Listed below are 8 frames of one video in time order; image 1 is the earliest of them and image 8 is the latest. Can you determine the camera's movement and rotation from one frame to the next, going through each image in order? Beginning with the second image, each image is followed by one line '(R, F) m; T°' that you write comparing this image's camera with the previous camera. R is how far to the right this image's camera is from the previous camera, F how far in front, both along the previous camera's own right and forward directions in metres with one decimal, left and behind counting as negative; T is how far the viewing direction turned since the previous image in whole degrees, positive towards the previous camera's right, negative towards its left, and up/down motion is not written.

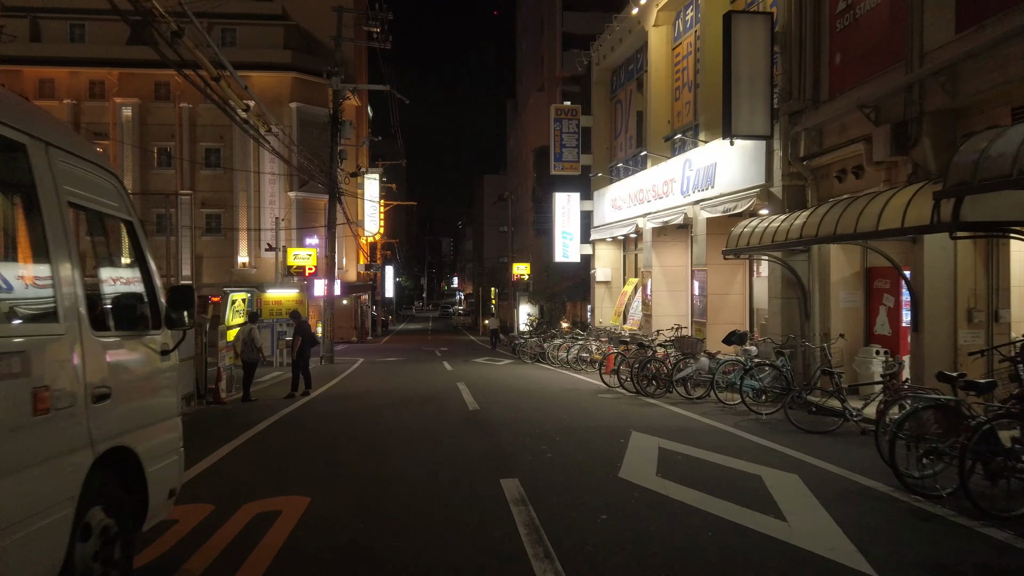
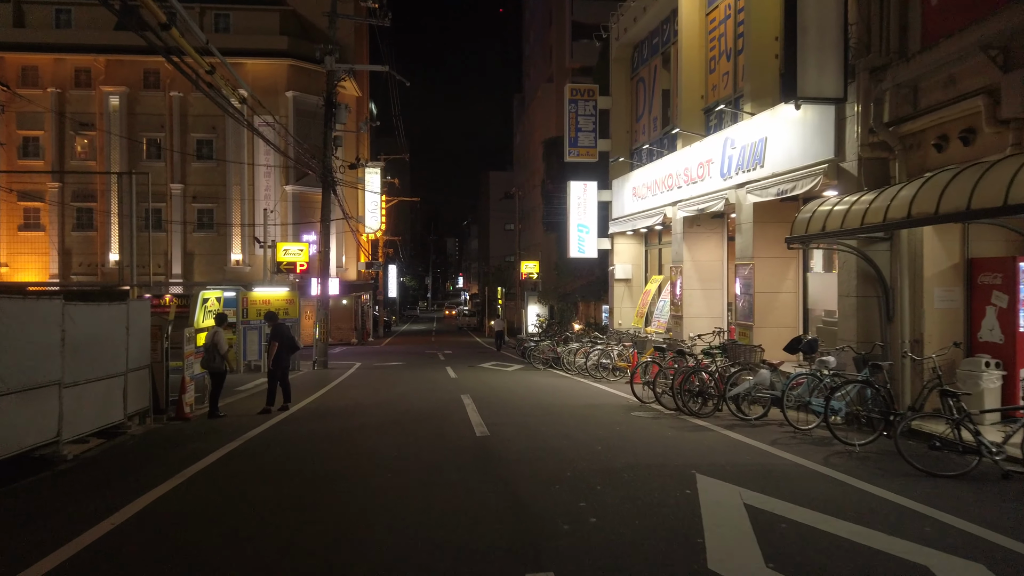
(-0.2, +2.2) m; 0°
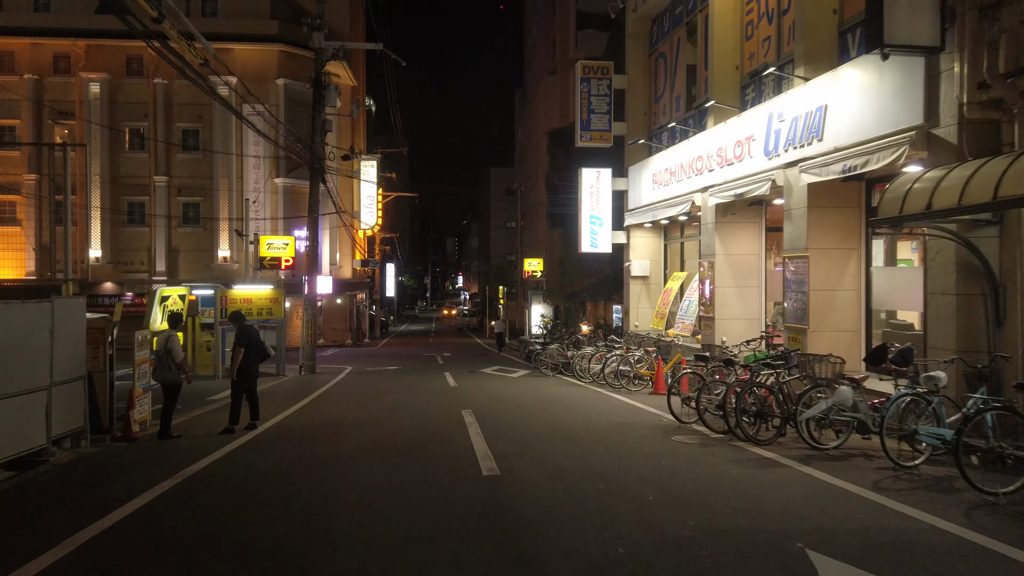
(-0.2, +2.0) m; 0°
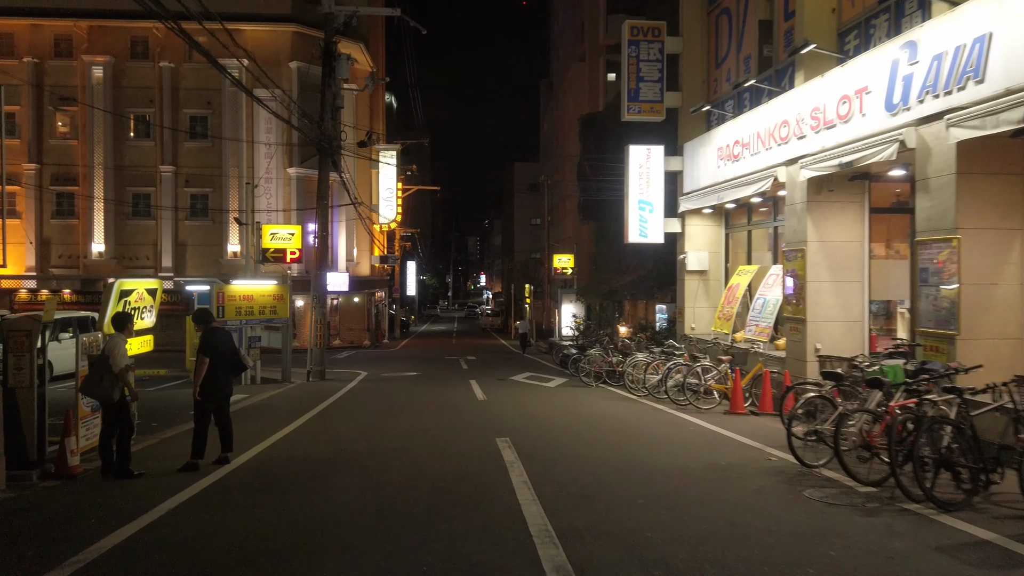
(-0.3, +2.6) m; -2°
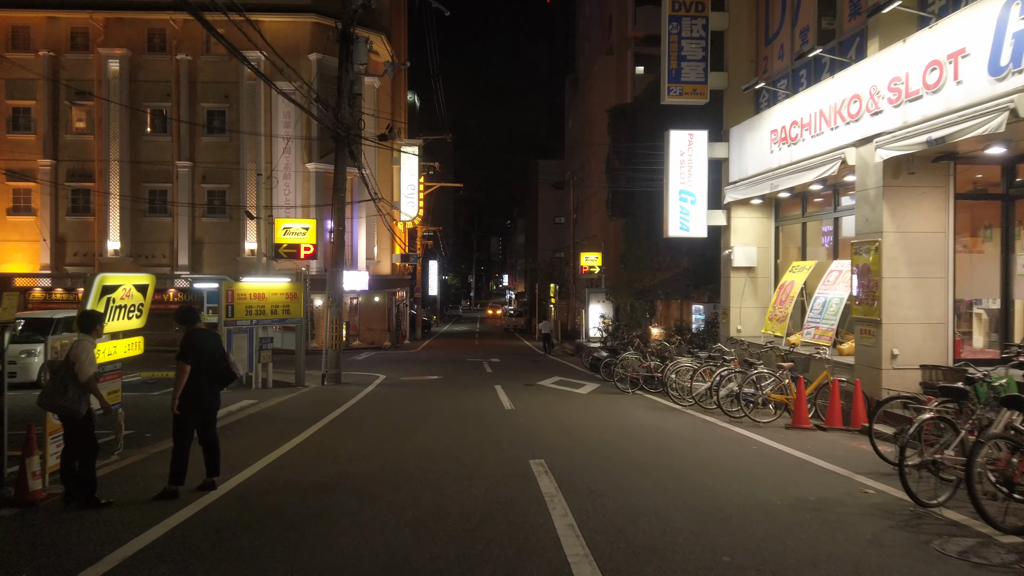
(-0.1, +1.3) m; -2°
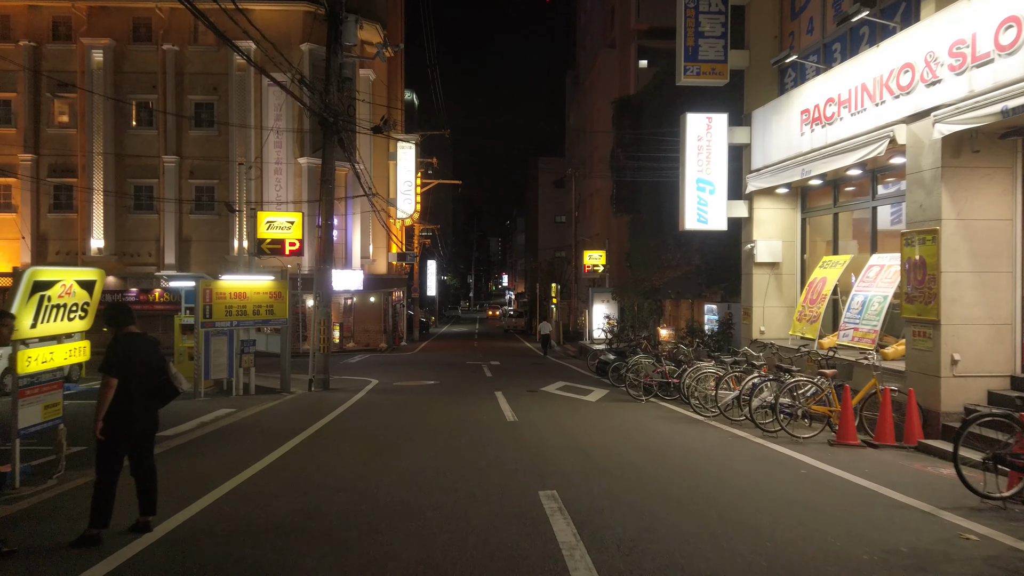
(0.0, +1.3) m; 0°
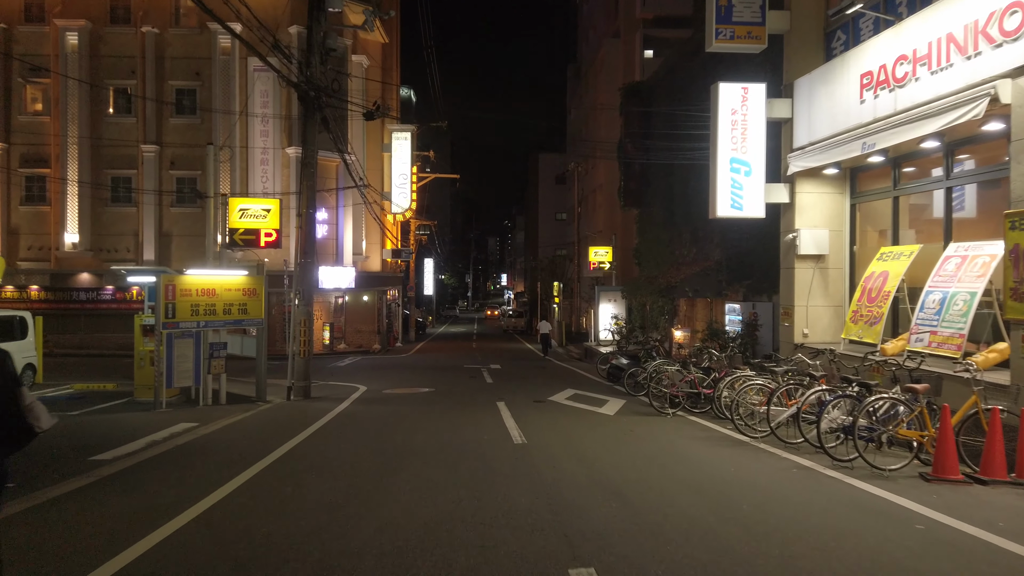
(-0.1, +1.9) m; 0°
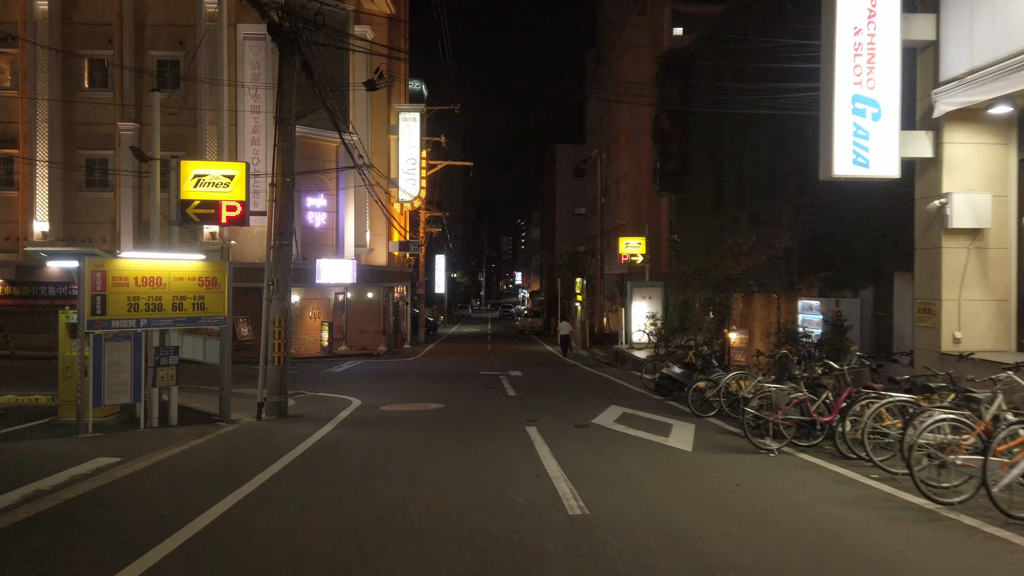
(-0.3, +3.3) m; -1°
